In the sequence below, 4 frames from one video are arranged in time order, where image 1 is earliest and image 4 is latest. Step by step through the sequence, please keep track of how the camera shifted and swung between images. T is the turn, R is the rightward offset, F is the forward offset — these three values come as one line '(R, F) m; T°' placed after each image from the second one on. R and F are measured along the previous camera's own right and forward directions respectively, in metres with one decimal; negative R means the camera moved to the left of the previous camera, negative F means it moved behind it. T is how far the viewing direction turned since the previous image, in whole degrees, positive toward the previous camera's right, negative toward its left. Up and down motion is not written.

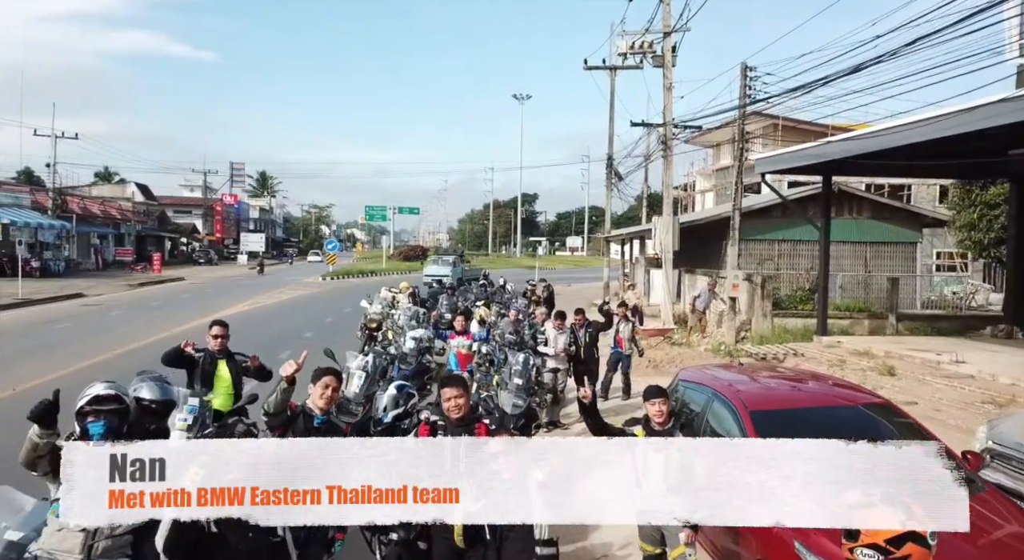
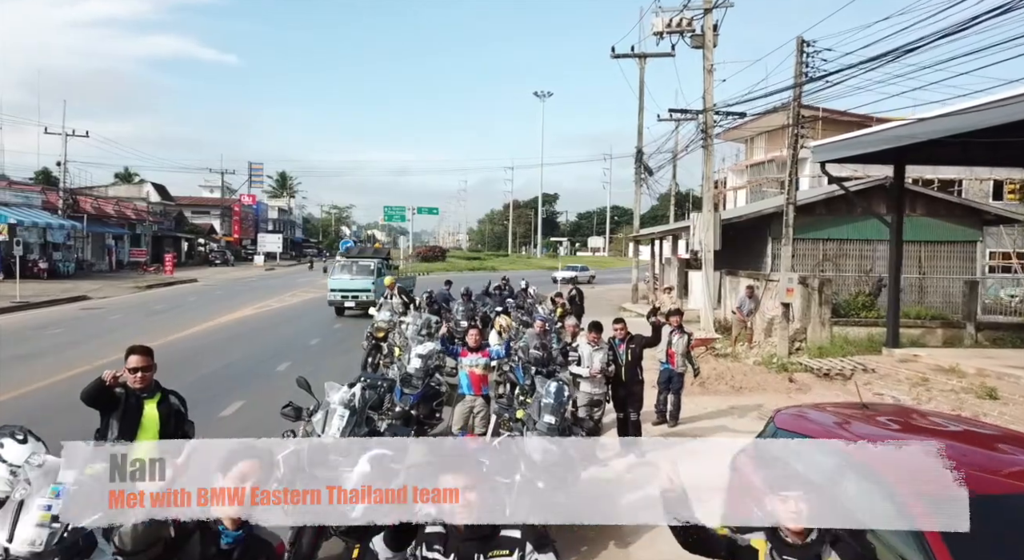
(-0.1, +1.7) m; -2°
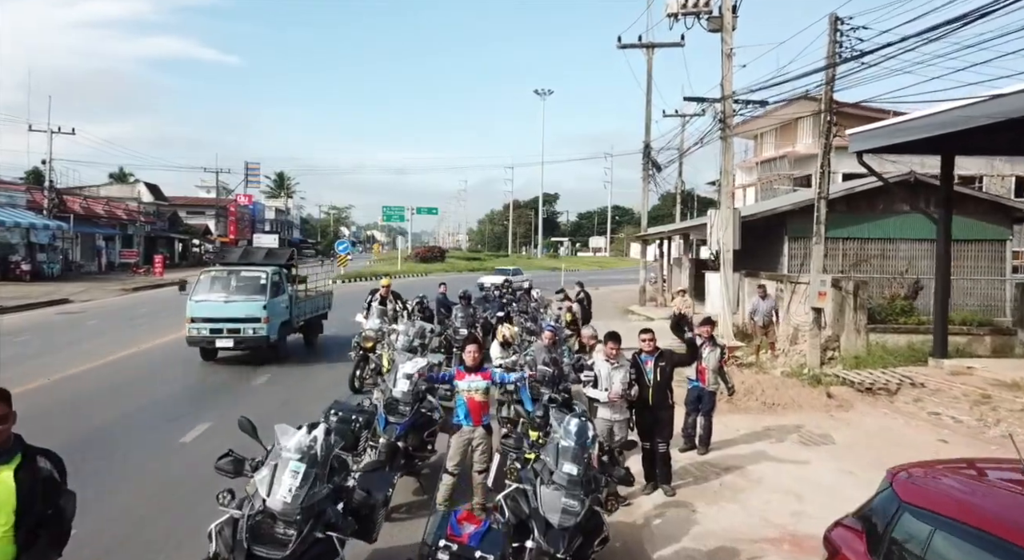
(-0.1, +1.3) m; 0°
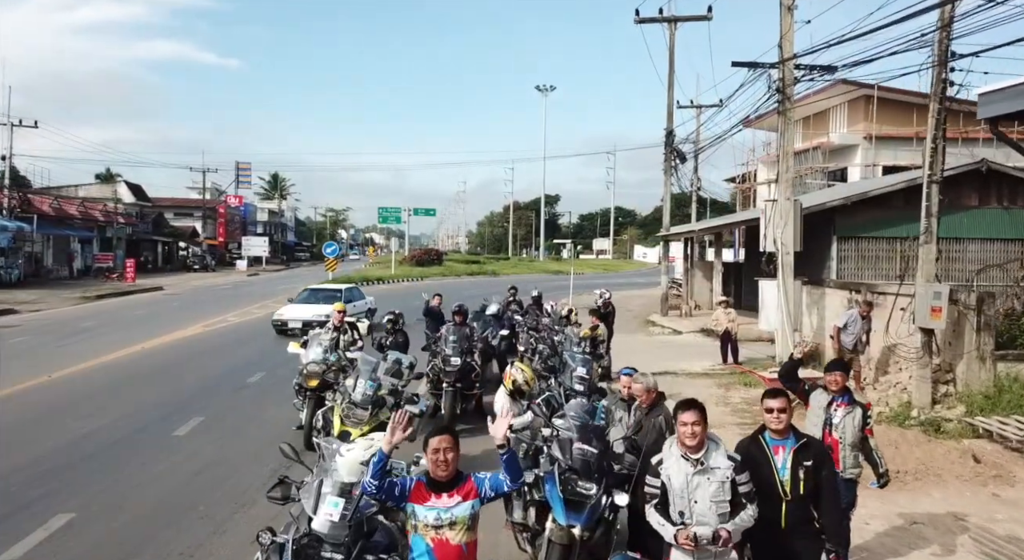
(-0.1, +3.1) m; 0°
